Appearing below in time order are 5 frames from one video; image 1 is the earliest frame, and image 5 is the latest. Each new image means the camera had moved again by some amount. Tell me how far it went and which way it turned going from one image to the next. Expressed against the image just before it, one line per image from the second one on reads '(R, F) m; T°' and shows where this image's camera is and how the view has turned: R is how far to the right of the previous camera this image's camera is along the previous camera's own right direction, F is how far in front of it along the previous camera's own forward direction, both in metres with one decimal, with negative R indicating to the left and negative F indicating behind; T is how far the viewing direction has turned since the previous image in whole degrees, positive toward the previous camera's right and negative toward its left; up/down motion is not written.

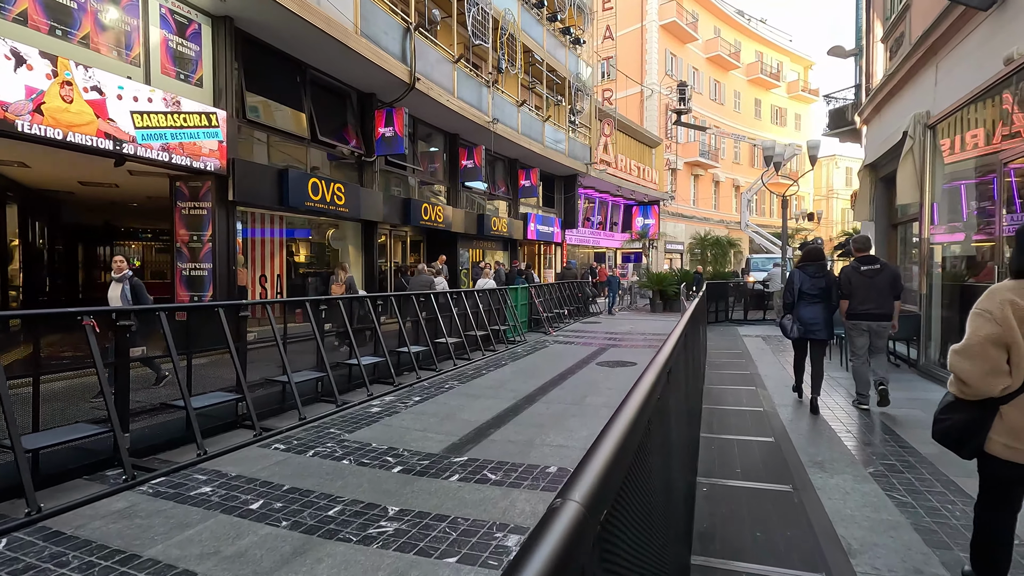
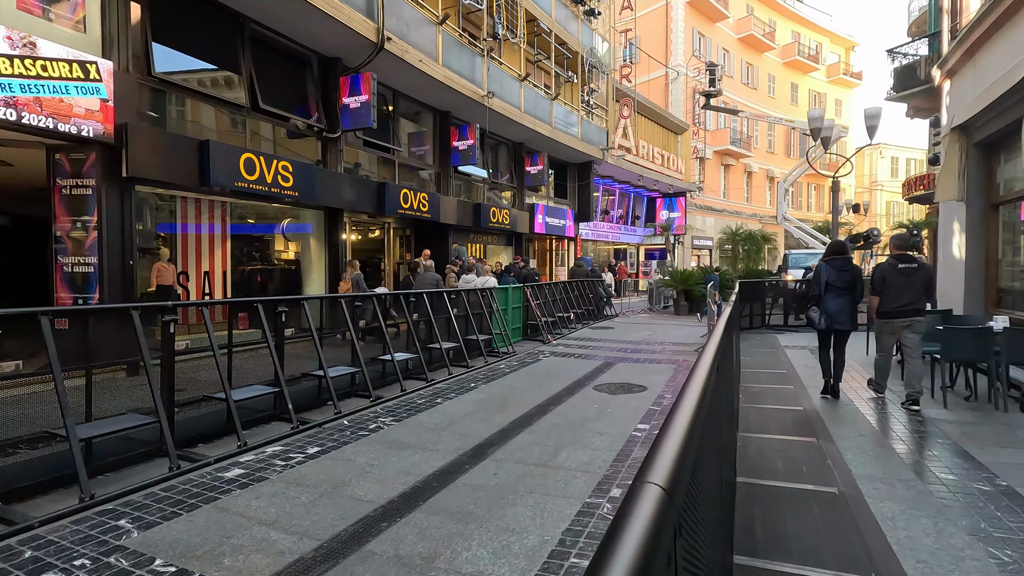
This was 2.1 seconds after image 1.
(+0.8, +2.2) m; -3°
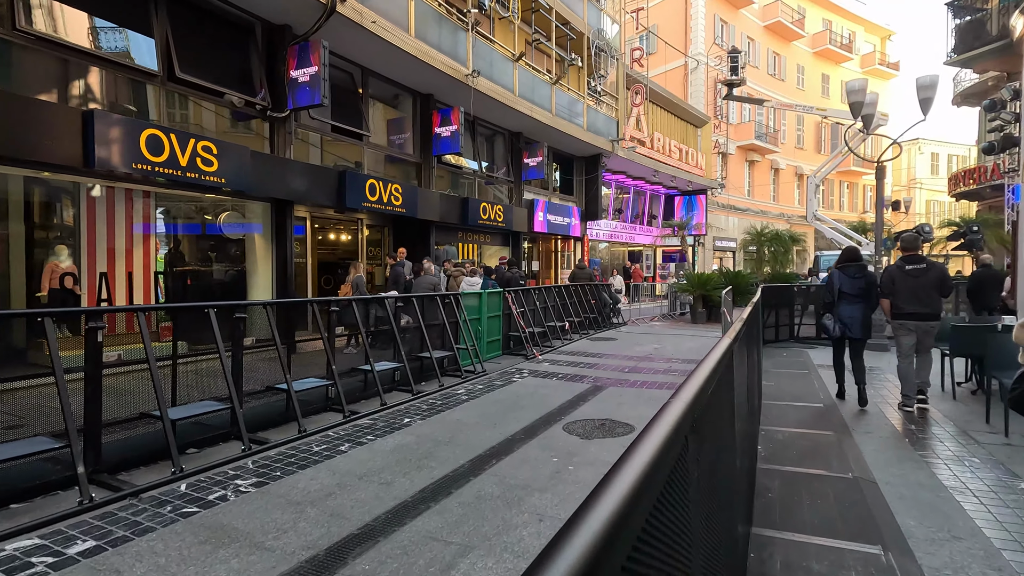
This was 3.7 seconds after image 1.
(+0.8, +1.8) m; -2°
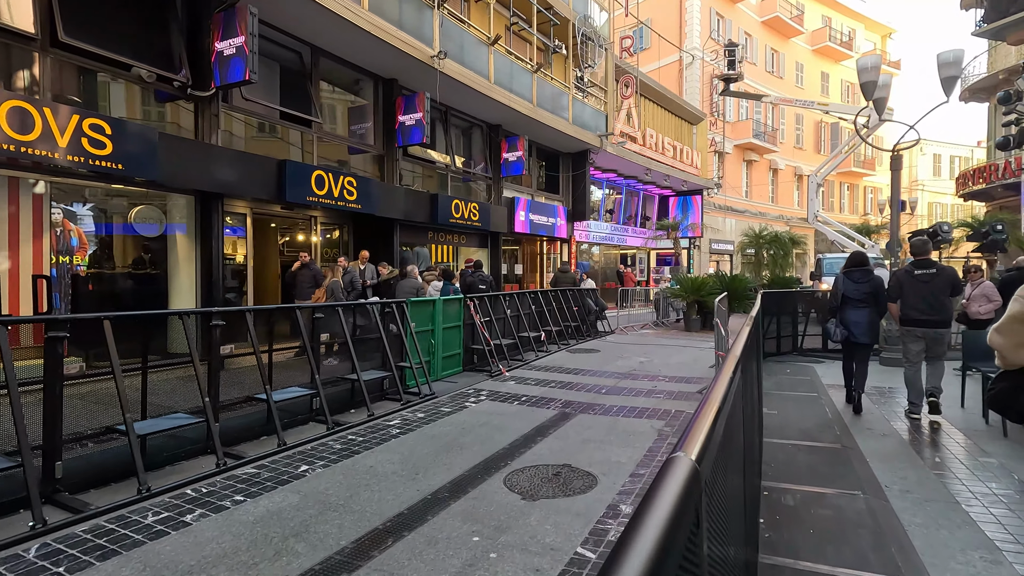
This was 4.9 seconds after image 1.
(+0.6, +1.3) m; 0°
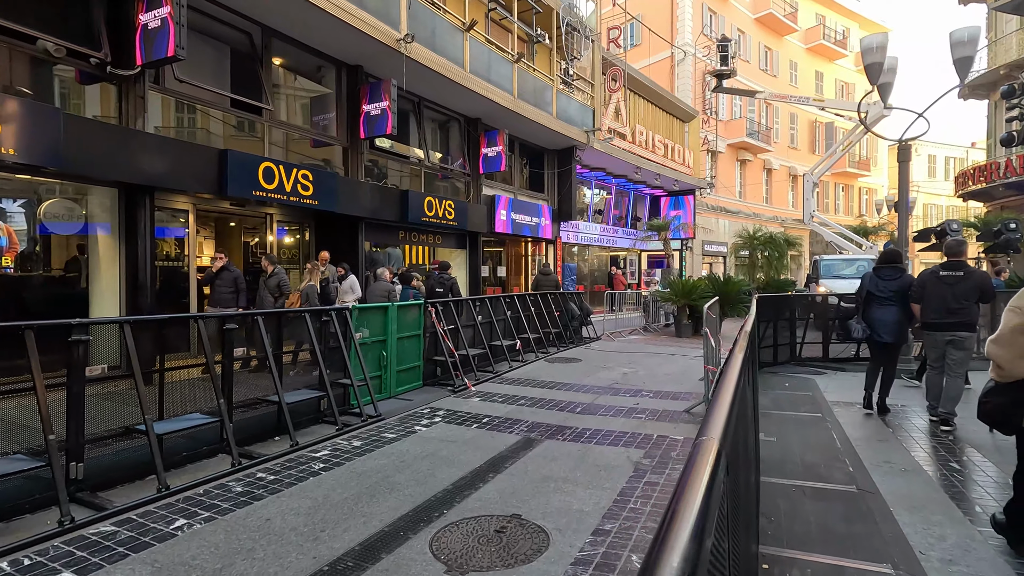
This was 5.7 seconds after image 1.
(+0.4, +0.9) m; +1°
